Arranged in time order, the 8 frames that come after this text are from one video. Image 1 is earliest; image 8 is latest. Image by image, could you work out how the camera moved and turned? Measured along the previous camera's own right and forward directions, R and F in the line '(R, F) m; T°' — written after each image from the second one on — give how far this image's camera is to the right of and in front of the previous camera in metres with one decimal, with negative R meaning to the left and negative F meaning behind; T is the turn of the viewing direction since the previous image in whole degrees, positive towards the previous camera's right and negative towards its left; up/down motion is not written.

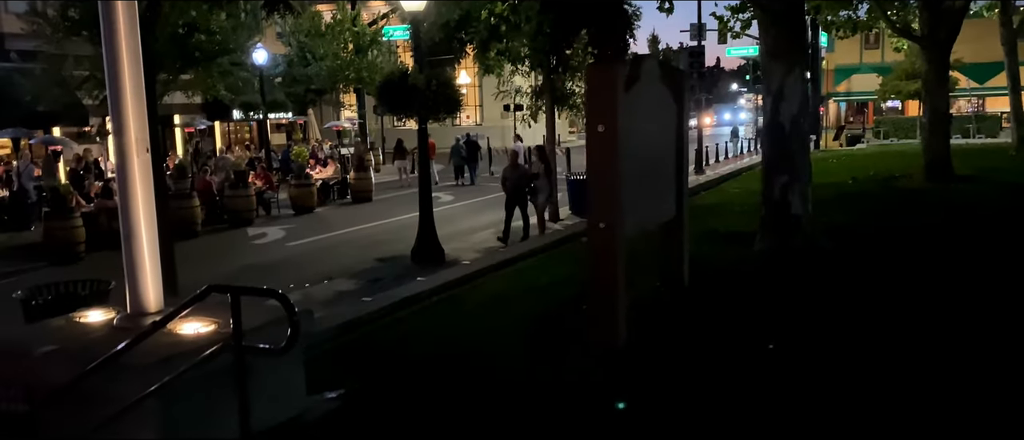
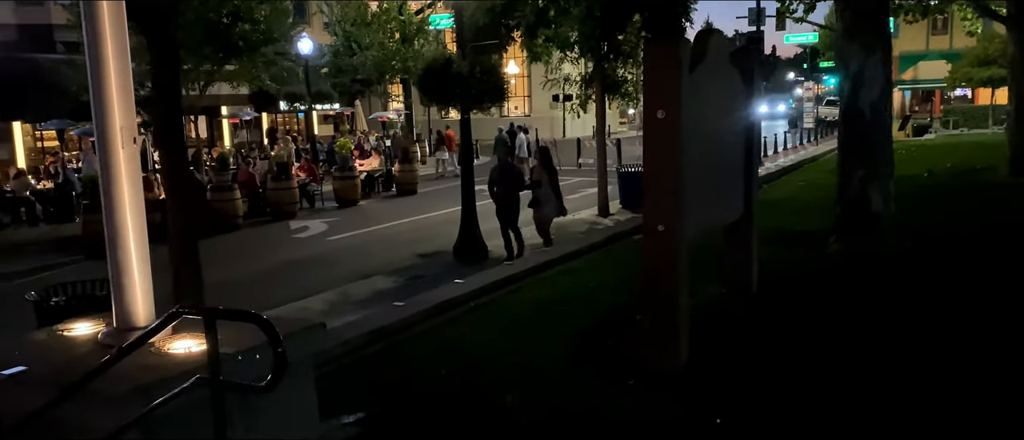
(0.0, +0.7) m; -3°
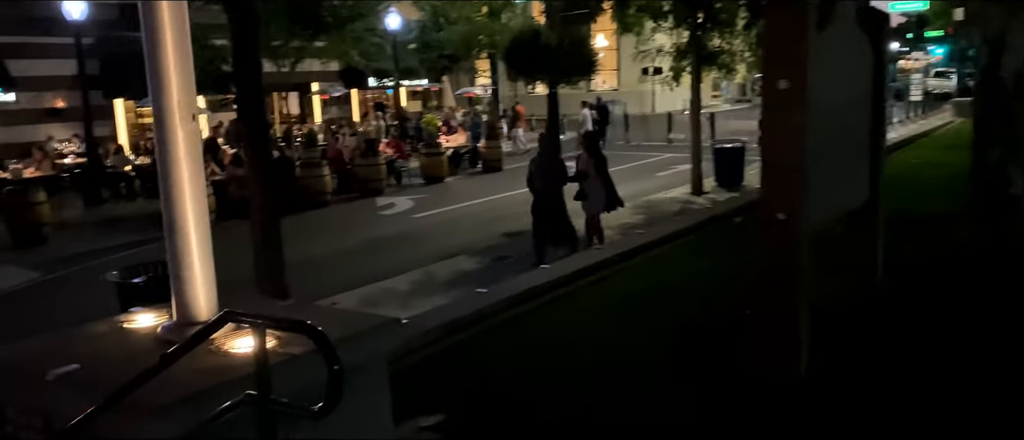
(0.0, +0.5) m; -6°
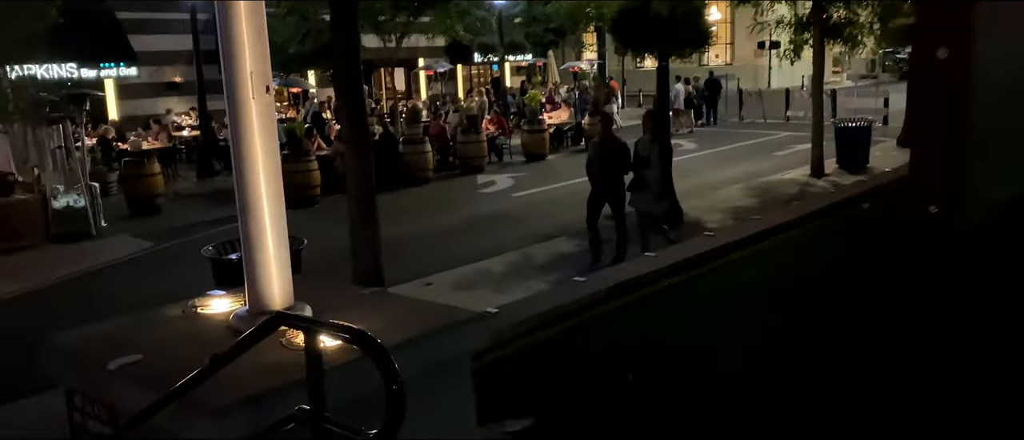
(0.0, +0.4) m; -7°
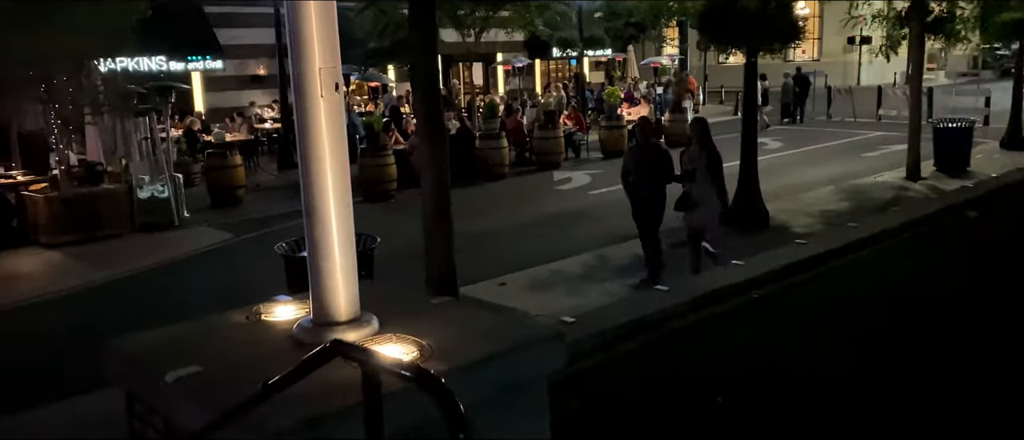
(0.0, +0.2) m; -5°
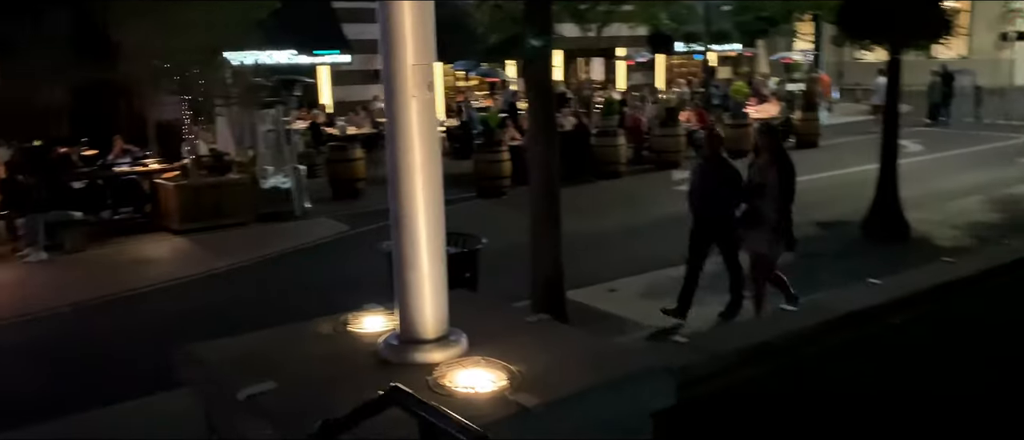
(0.0, +0.3) m; -8°
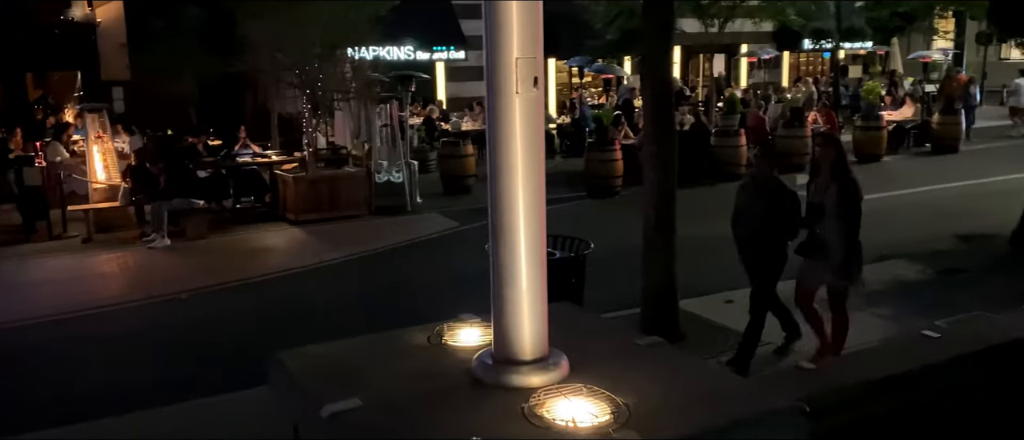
(0.0, +0.3) m; -8°
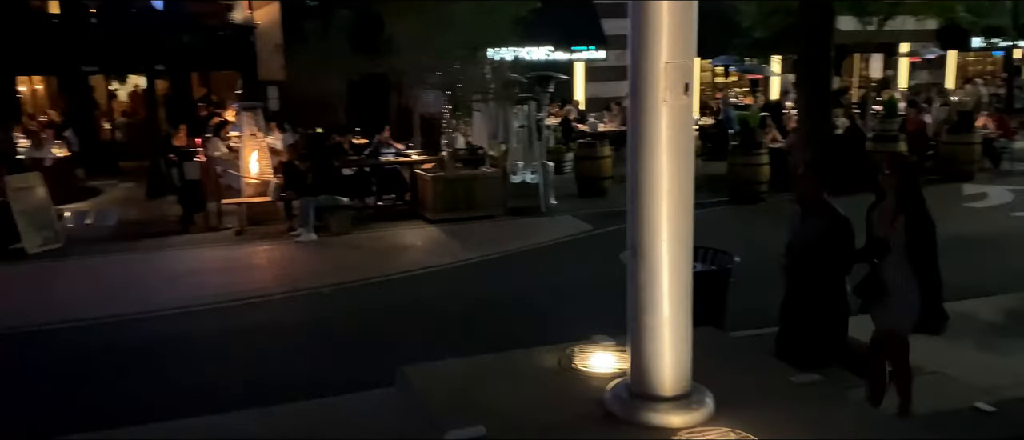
(0.0, +0.2) m; -9°
